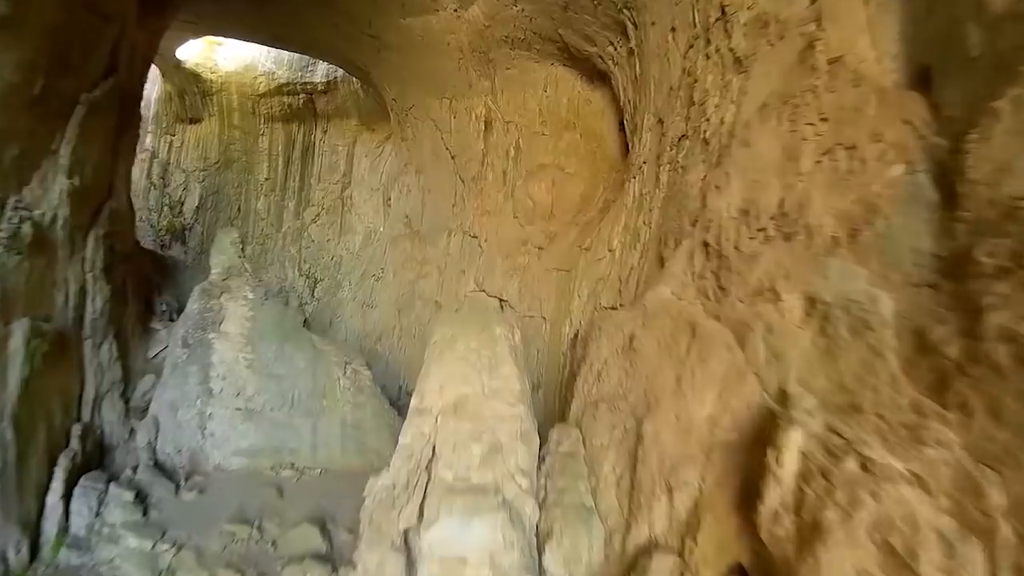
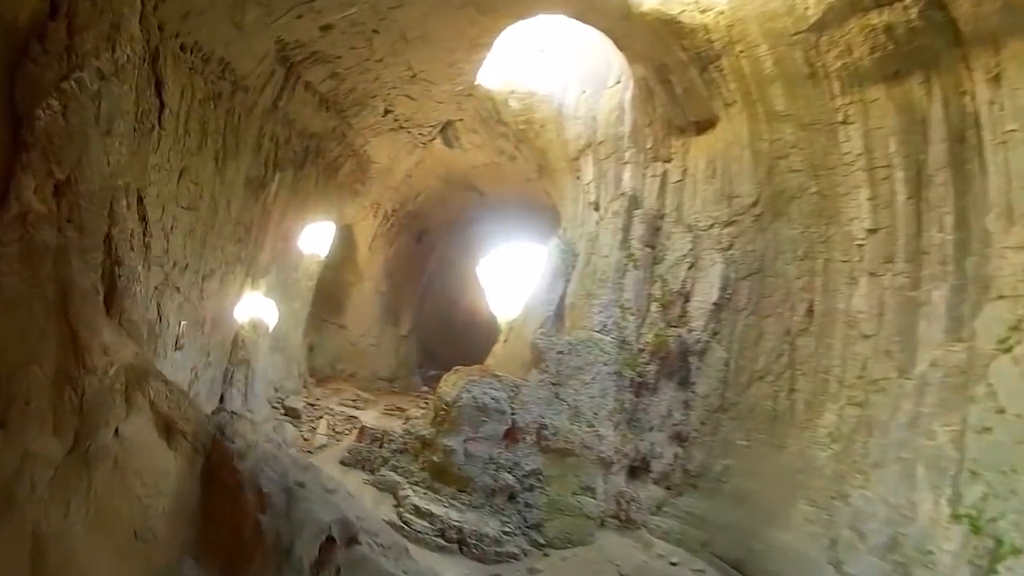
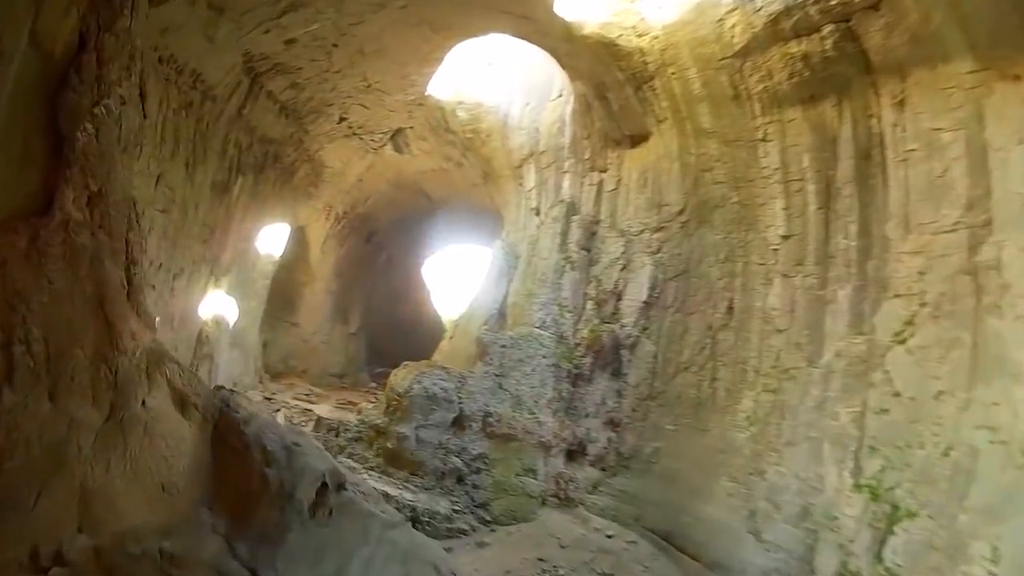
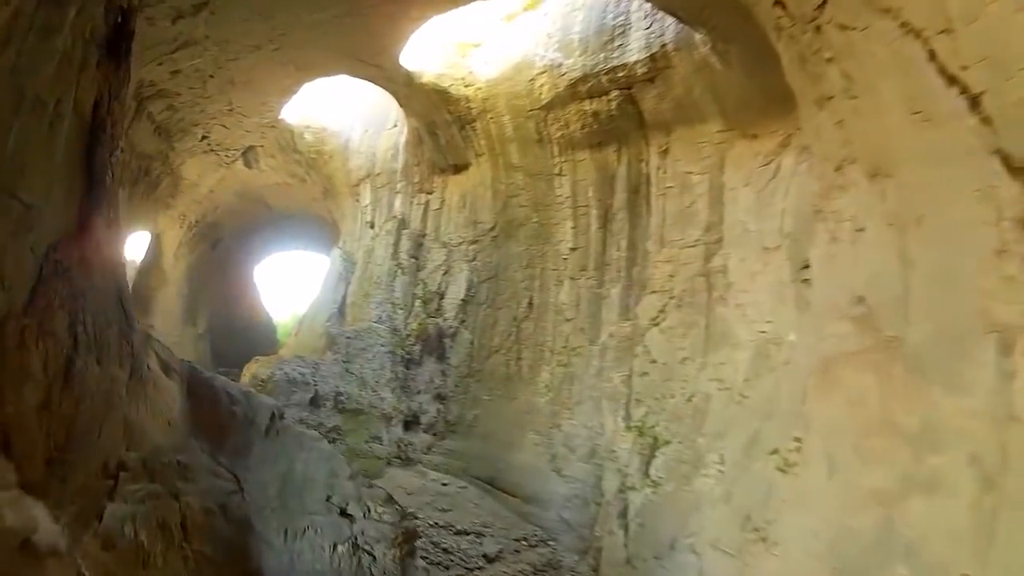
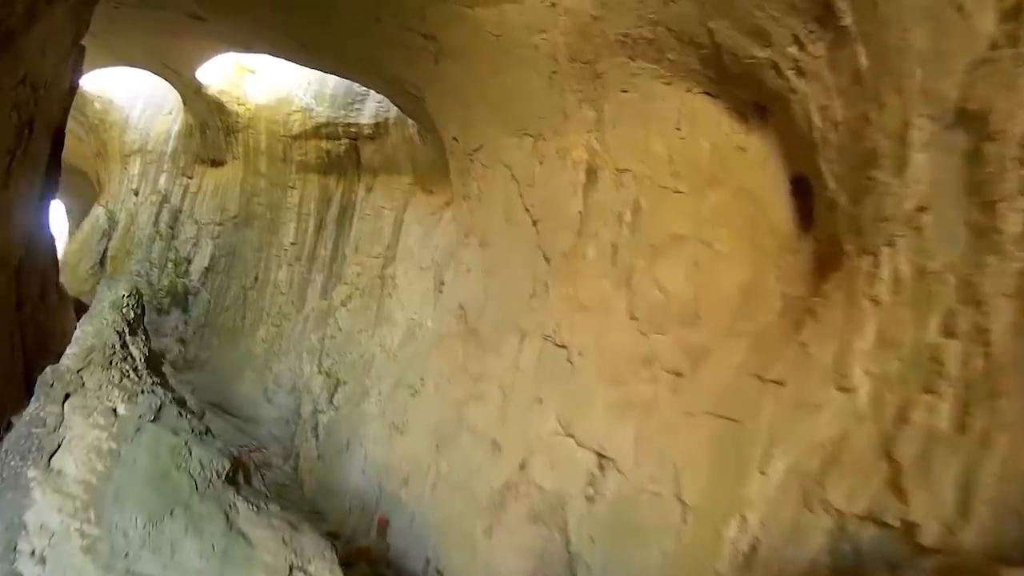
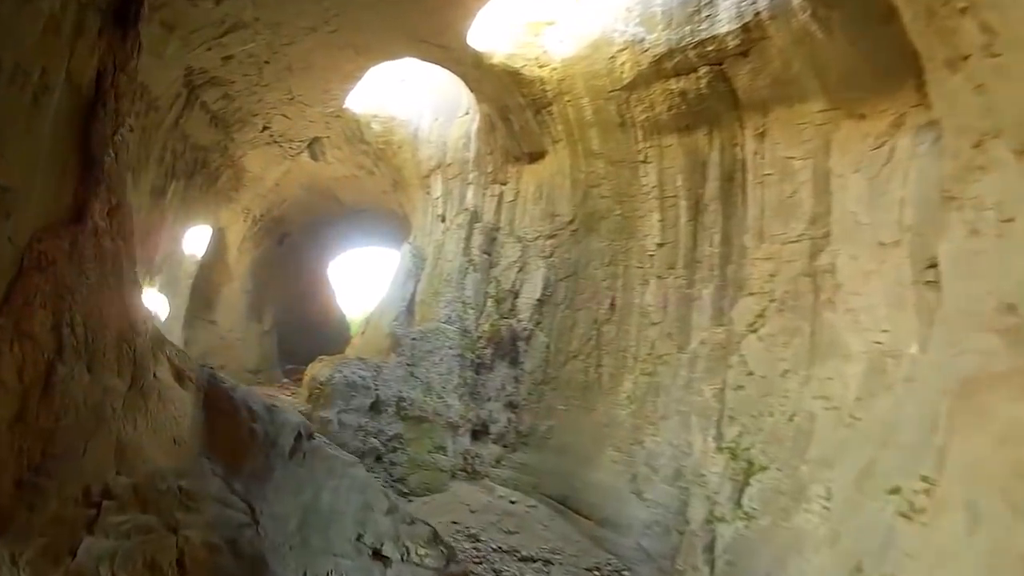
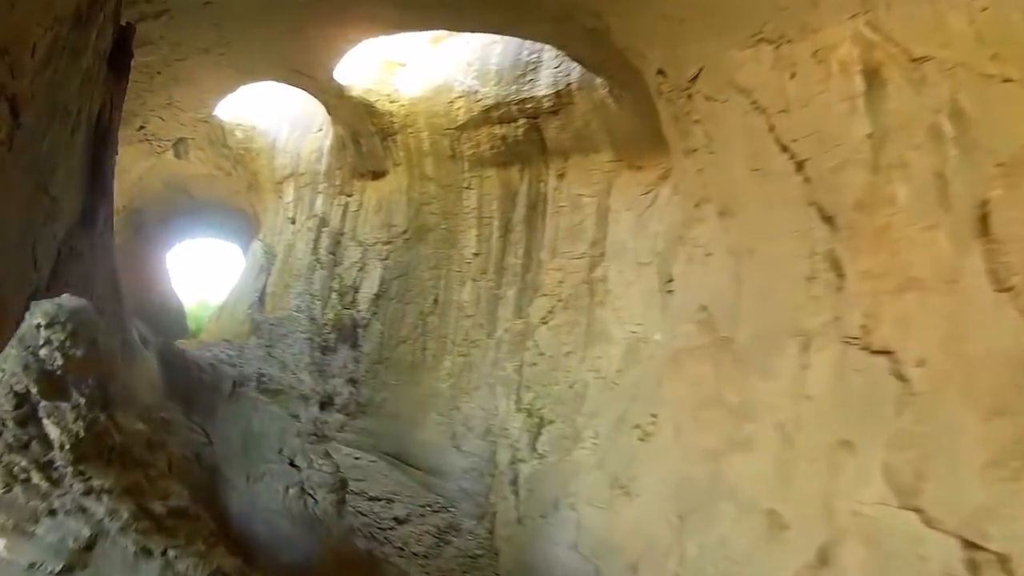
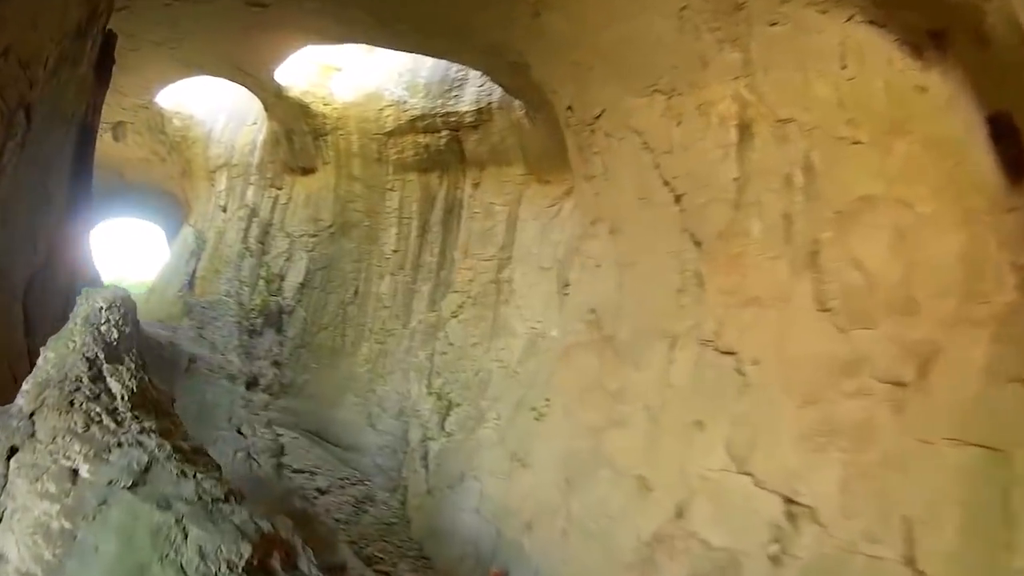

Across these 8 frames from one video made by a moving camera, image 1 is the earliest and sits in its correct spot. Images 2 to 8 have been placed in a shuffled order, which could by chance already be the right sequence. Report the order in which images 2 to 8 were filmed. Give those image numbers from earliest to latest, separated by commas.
5, 8, 7, 4, 6, 3, 2
